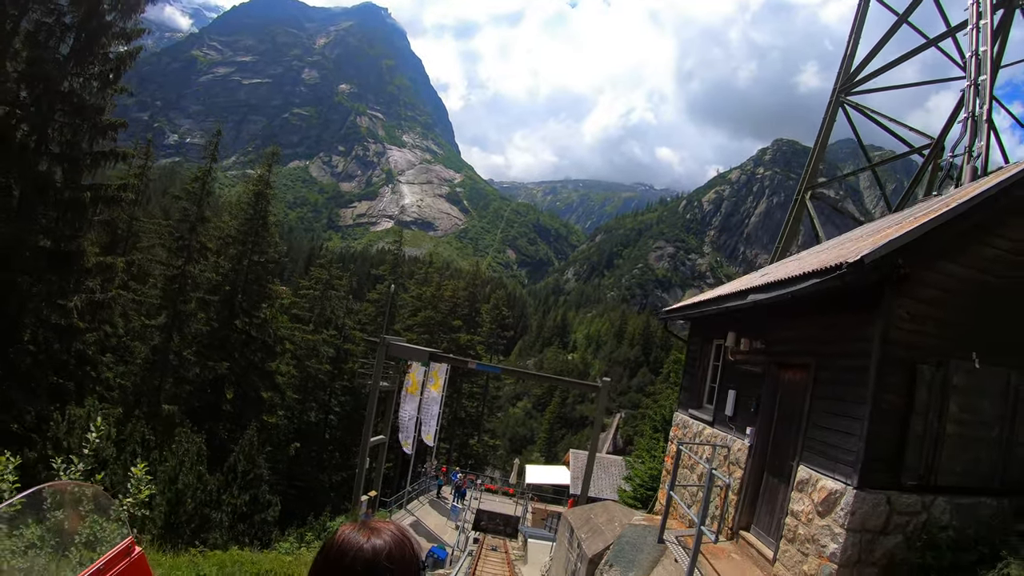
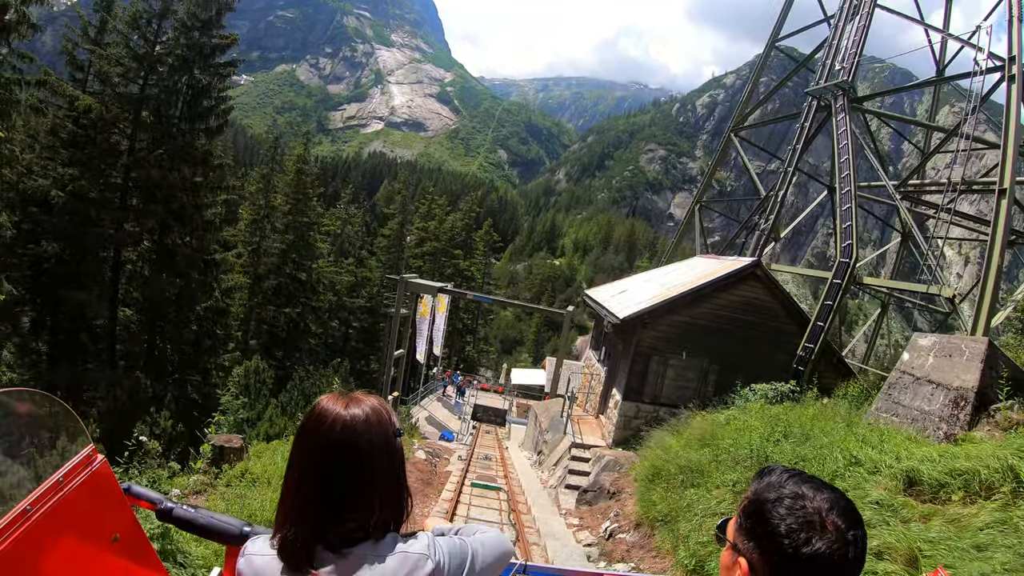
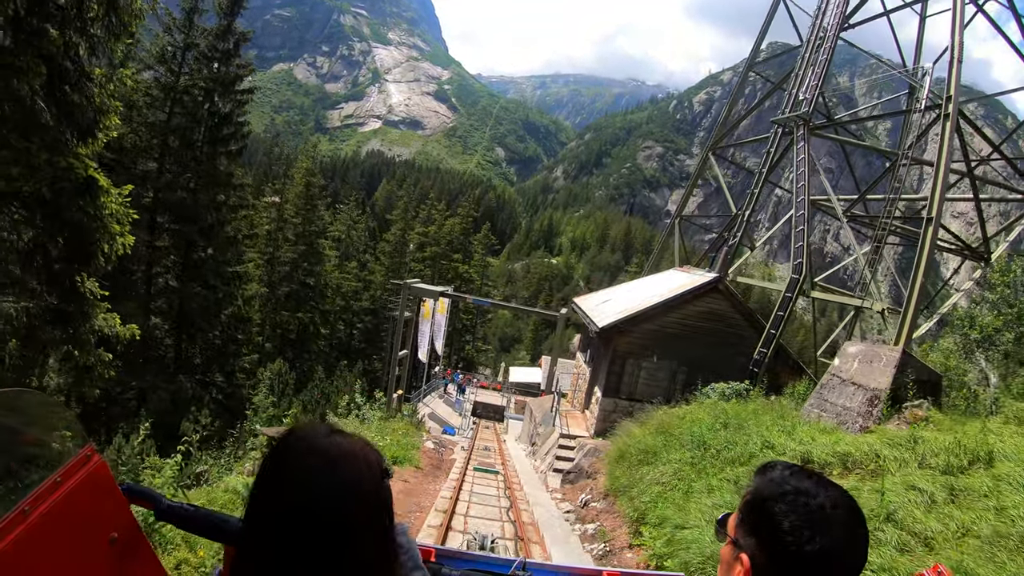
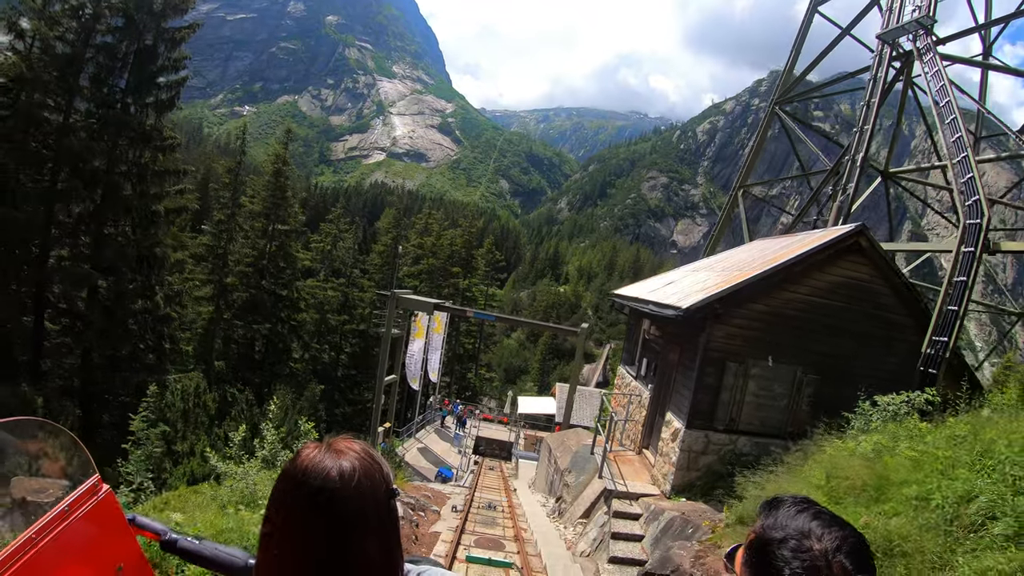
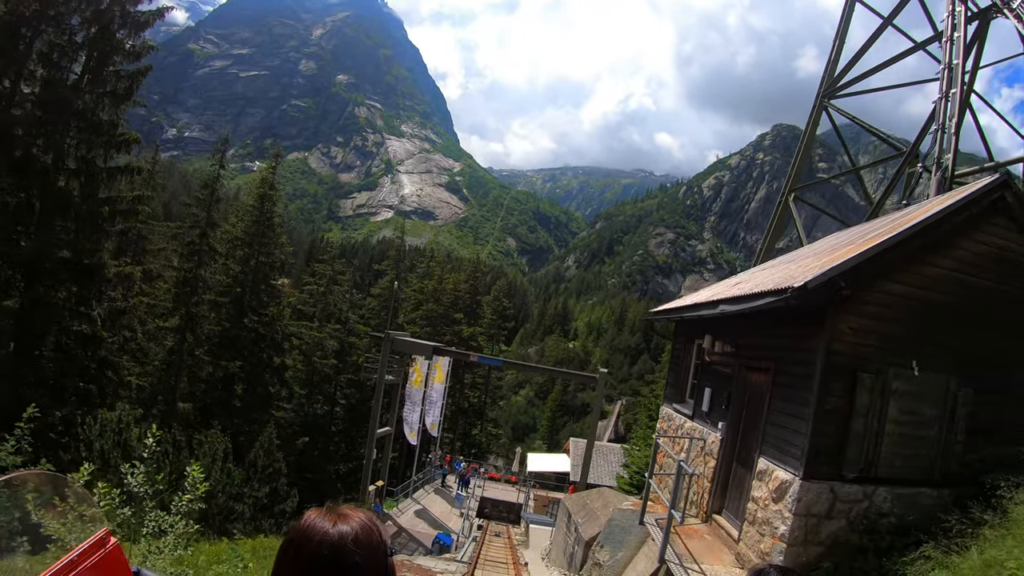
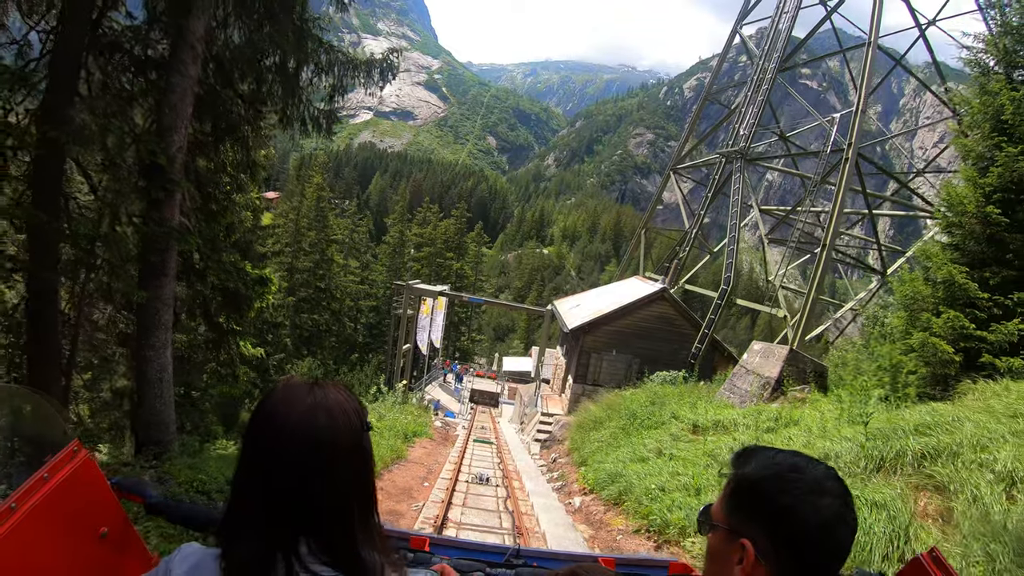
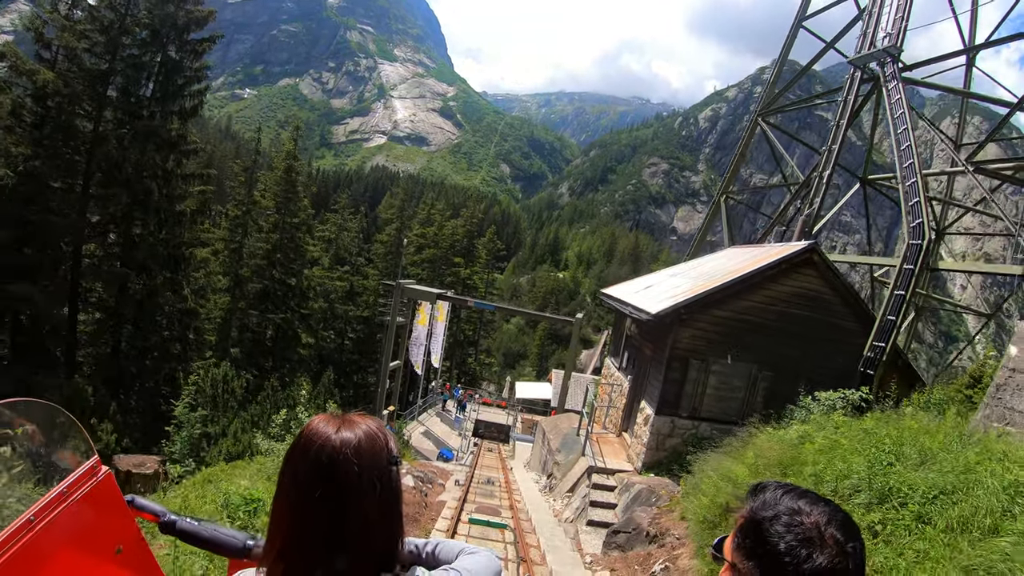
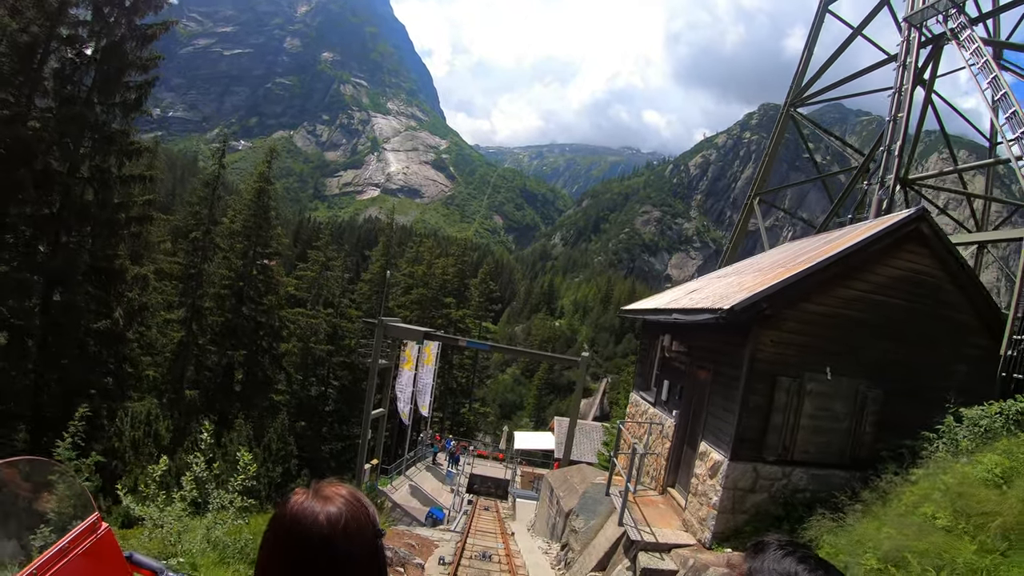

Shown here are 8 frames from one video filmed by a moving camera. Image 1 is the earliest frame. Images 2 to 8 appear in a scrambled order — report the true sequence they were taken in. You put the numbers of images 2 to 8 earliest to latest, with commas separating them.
5, 8, 4, 7, 2, 3, 6
